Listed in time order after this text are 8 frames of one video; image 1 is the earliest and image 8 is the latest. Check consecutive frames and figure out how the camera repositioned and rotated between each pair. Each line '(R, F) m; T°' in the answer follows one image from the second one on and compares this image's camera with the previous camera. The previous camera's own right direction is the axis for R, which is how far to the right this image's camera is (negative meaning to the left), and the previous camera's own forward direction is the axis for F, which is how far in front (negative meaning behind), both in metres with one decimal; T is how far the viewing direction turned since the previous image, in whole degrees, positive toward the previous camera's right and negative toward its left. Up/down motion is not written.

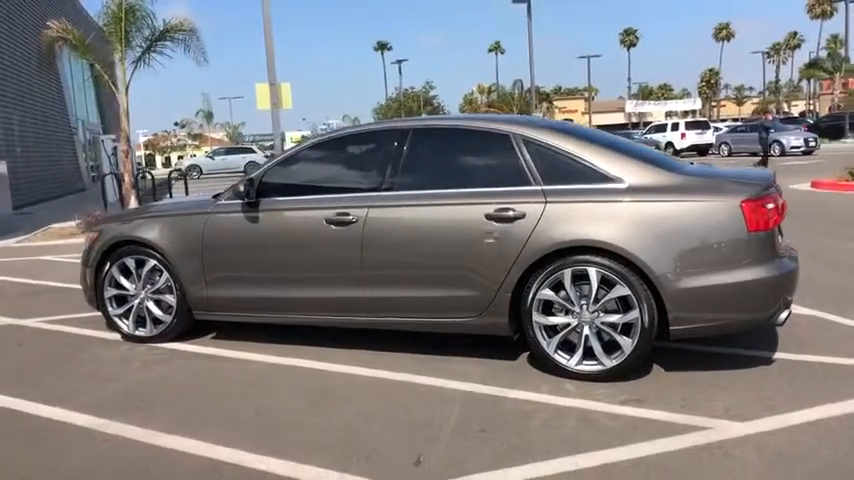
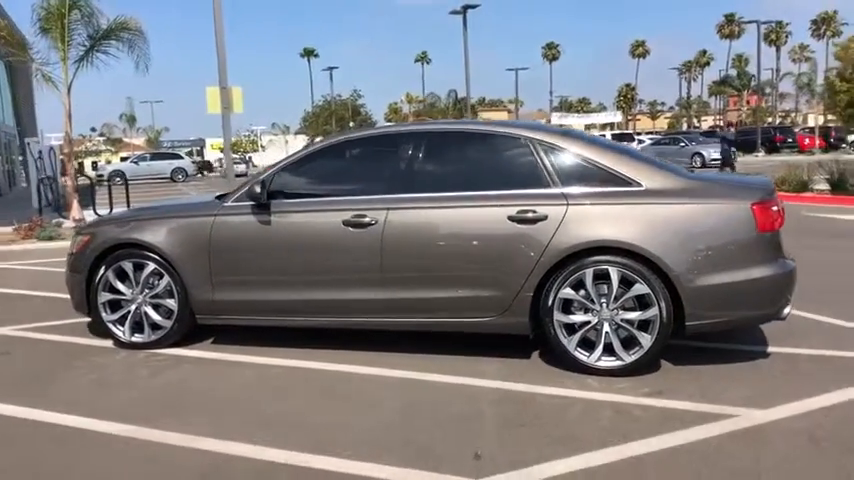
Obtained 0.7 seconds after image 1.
(-0.8, 0.0) m; +7°
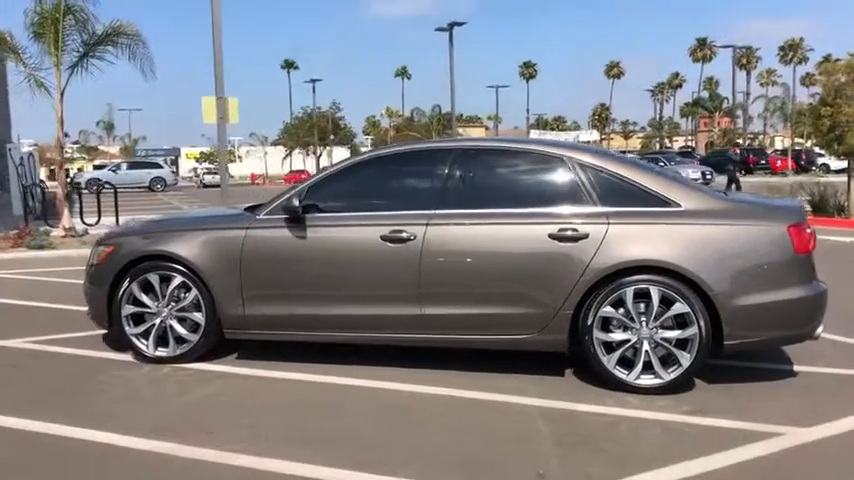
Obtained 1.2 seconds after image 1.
(-0.5, 0.0) m; +3°
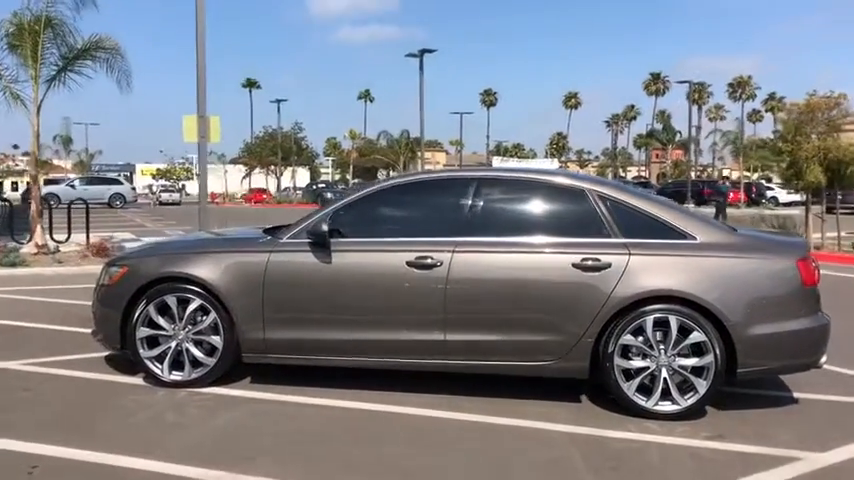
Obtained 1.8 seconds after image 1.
(-0.6, -0.1) m; +4°
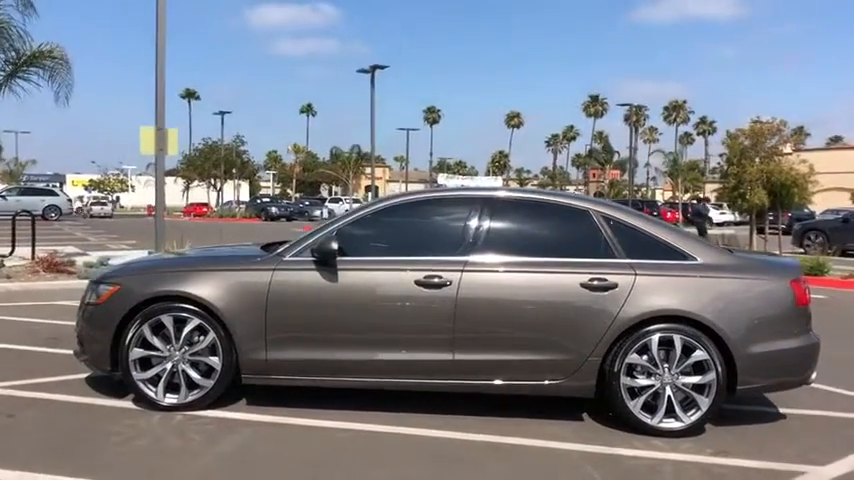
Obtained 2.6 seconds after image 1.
(-0.6, 0.0) m; +5°
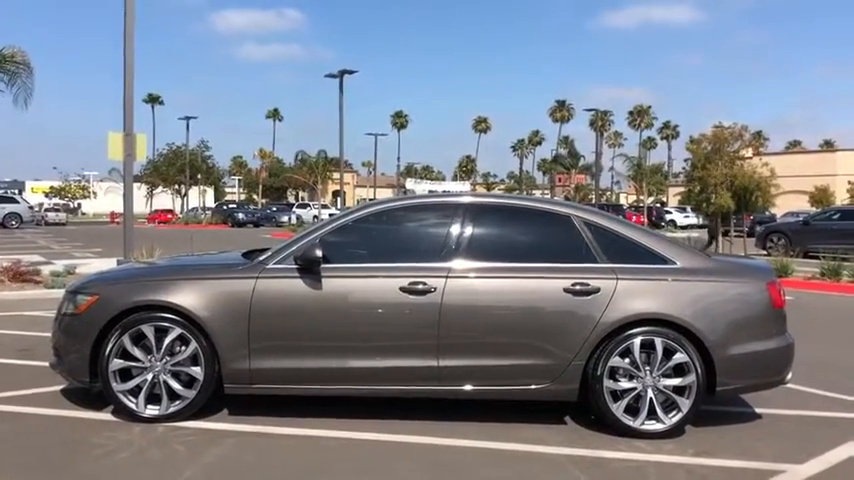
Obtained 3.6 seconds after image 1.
(-0.1, 0.0) m; +3°
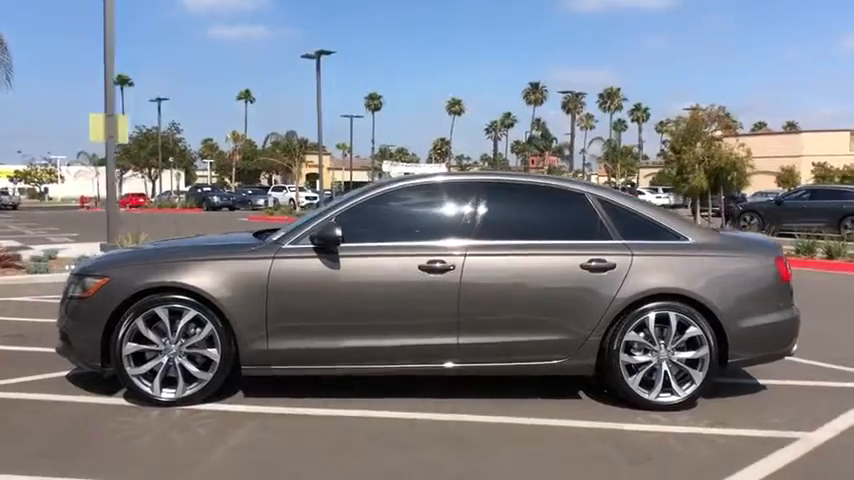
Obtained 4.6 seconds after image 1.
(-0.4, 0.0) m; +2°
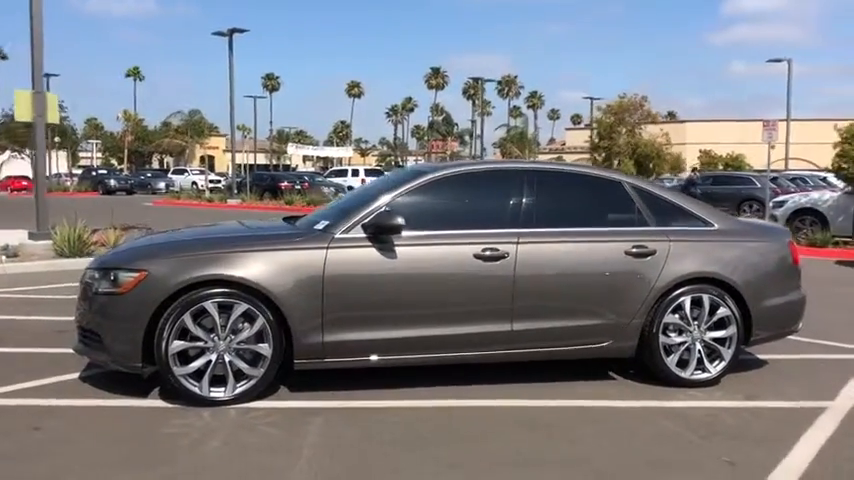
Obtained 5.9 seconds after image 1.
(-1.3, +0.2) m; +9°
